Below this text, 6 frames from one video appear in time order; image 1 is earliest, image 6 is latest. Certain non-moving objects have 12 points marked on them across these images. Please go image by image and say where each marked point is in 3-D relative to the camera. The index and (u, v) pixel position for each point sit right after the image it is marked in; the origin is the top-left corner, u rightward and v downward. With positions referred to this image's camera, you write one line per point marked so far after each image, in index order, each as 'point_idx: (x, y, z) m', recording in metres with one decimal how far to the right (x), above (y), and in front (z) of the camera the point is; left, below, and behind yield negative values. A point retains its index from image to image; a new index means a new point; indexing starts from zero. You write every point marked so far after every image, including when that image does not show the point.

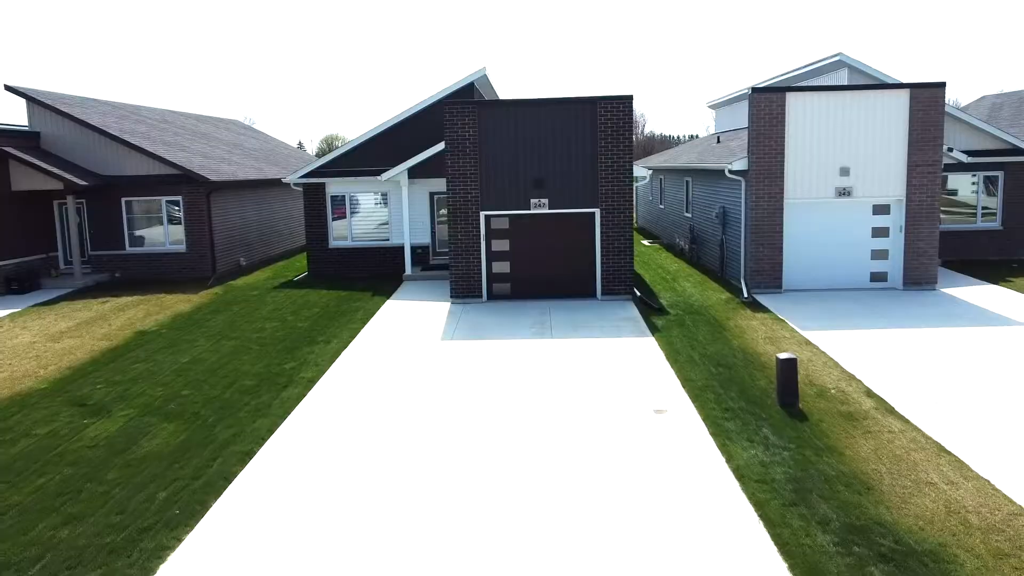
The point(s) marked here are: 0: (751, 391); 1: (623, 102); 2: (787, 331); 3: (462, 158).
0: (+5.7, -2.5, +10.8) m
1: (+4.2, +6.9, +16.8) m
2: (+8.5, -1.3, +14.0) m
3: (-1.9, +4.9, +17.1) m
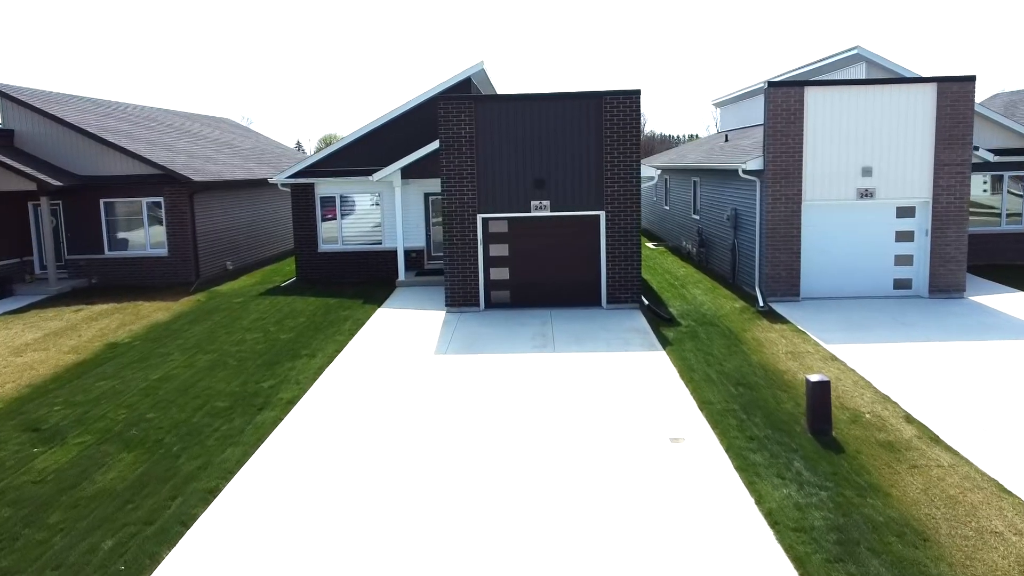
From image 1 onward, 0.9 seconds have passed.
0: (+5.7, -2.8, +9.7) m
1: (+4.1, +6.6, +15.7) m
2: (+8.5, -1.6, +12.9) m
3: (-1.9, +4.7, +16.0) m
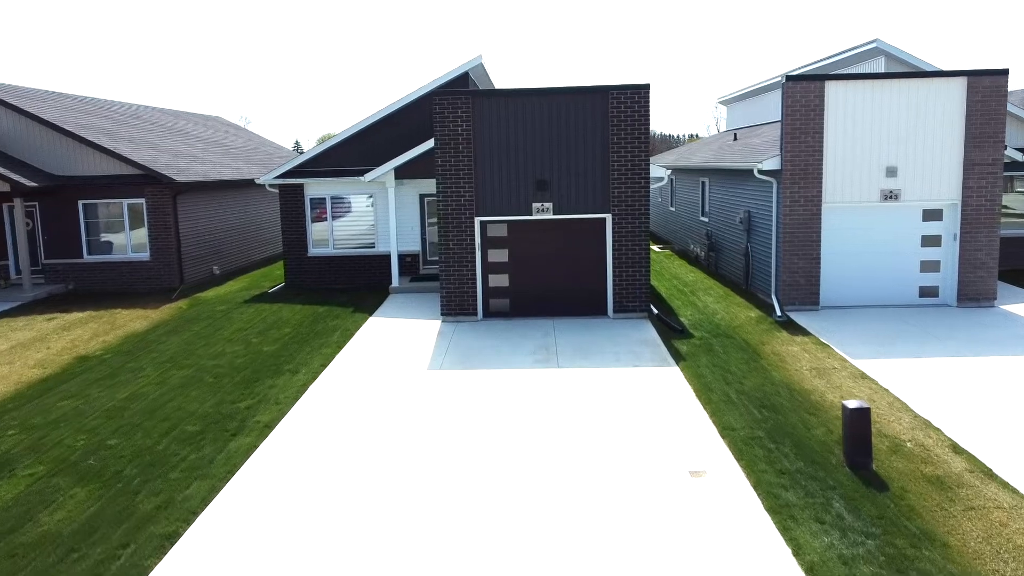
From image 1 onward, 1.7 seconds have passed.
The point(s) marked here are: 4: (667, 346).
0: (+5.7, -3.1, +8.7) m
1: (+4.1, +6.4, +14.7) m
2: (+8.5, -1.9, +11.9) m
3: (-1.9, +4.4, +15.0) m
4: (+4.5, -1.7, +13.1) m
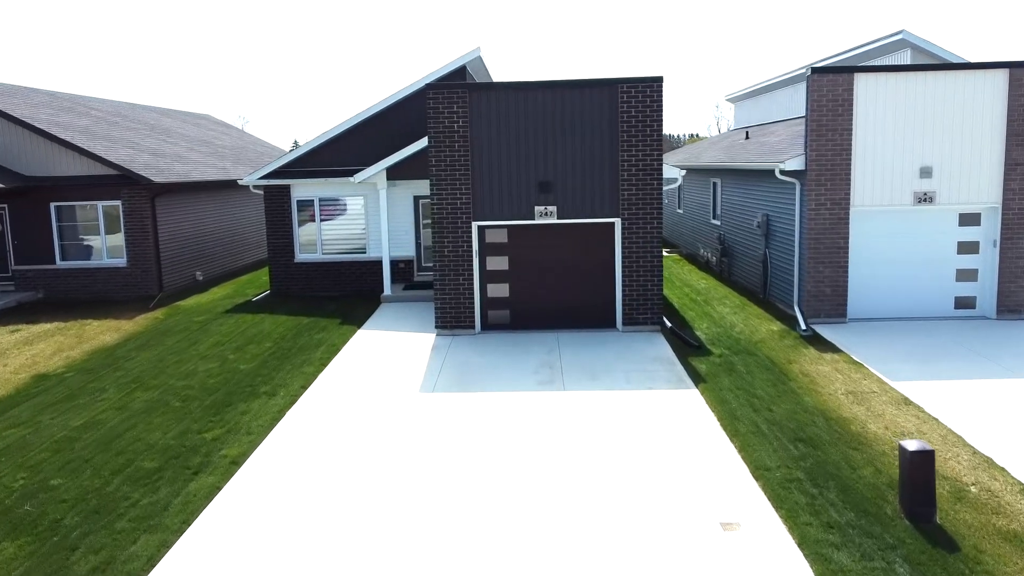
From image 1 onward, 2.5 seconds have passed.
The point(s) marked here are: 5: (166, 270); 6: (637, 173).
0: (+5.7, -3.4, +7.5) m
1: (+4.1, +6.1, +13.5) m
2: (+8.5, -2.2, +10.7) m
3: (-1.9, +4.1, +13.8) m
4: (+4.5, -2.0, +11.9) m
5: (-14.9, +0.8, +19.5) m
6: (+3.8, +3.5, +13.7) m
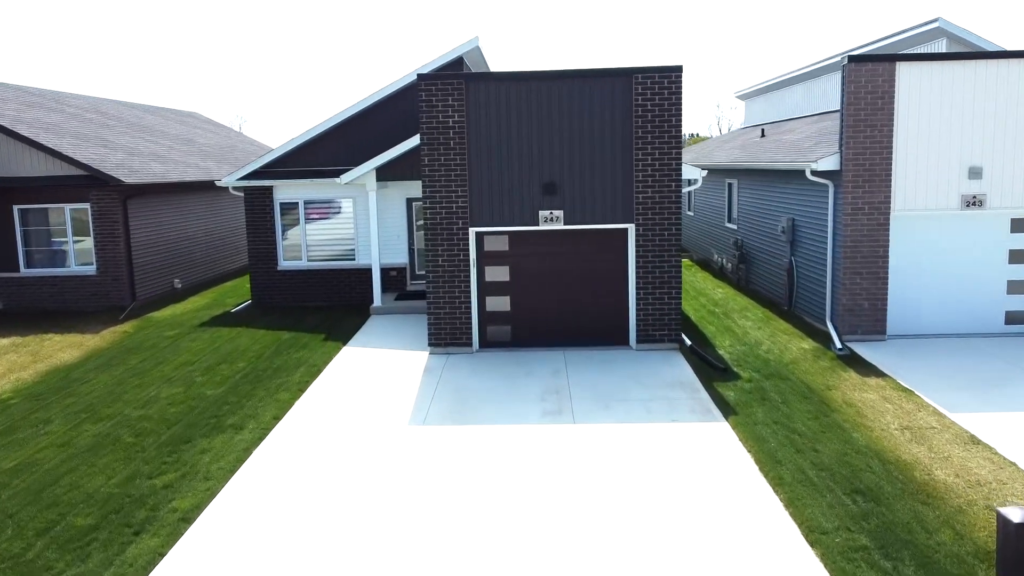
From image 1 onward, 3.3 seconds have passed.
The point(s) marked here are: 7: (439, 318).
0: (+5.8, -3.8, +6.1) m
1: (+4.2, +5.7, +12.1) m
2: (+8.5, -2.6, +9.3) m
3: (-1.9, +3.7, +12.3) m
4: (+4.5, -2.4, +10.5) m
5: (-14.8, +0.4, +18.1) m
6: (+3.8, +3.1, +12.3) m
7: (-2.0, -0.8, +12.8) m
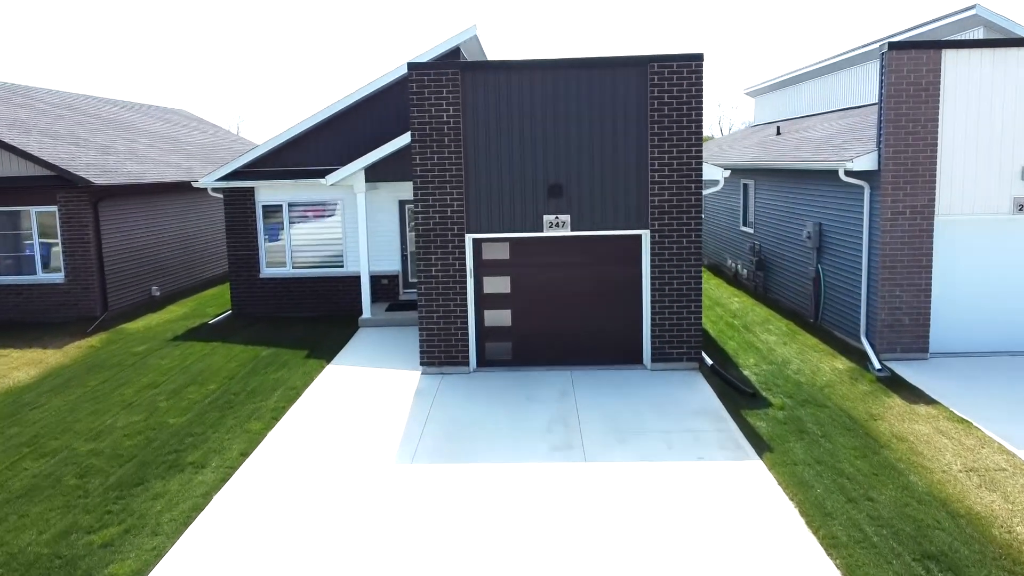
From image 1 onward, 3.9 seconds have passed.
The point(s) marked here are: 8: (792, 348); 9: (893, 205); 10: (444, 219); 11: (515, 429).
0: (+5.8, -4.1, +4.9) m
1: (+4.2, +5.4, +10.9) m
2: (+8.6, -2.9, +8.0) m
3: (-1.8, +3.4, +11.1) m
4: (+4.5, -2.7, +9.2) m
5: (-14.8, +0.1, +16.8) m
6: (+3.8, +2.8, +11.0) m
7: (-2.0, -1.1, +11.5) m
8: (+7.3, -1.6, +11.9) m
9: (+9.1, +2.0, +10.8) m
10: (-1.7, +1.7, +11.3) m
11: (+0.1, -2.9, +9.4) m
